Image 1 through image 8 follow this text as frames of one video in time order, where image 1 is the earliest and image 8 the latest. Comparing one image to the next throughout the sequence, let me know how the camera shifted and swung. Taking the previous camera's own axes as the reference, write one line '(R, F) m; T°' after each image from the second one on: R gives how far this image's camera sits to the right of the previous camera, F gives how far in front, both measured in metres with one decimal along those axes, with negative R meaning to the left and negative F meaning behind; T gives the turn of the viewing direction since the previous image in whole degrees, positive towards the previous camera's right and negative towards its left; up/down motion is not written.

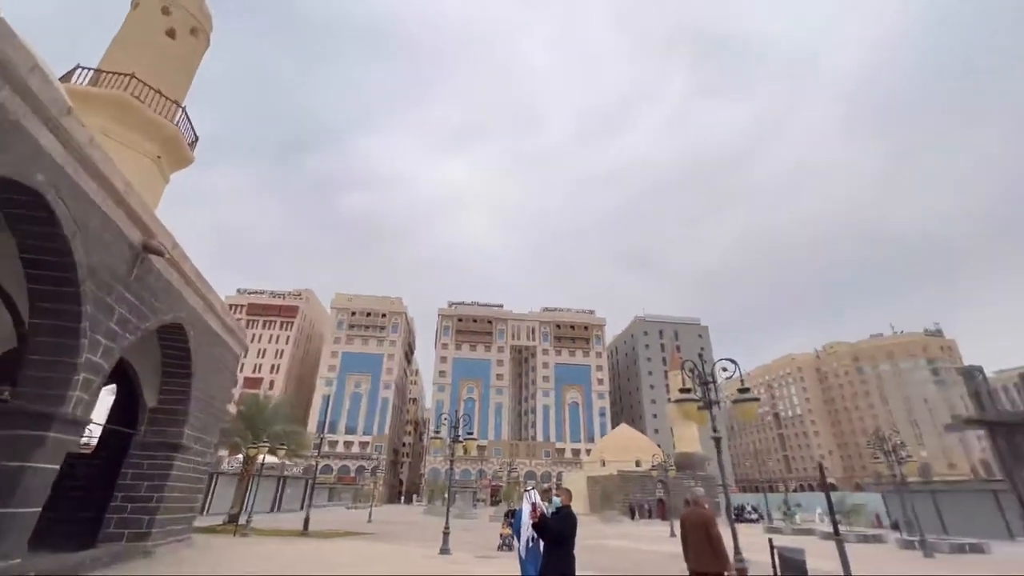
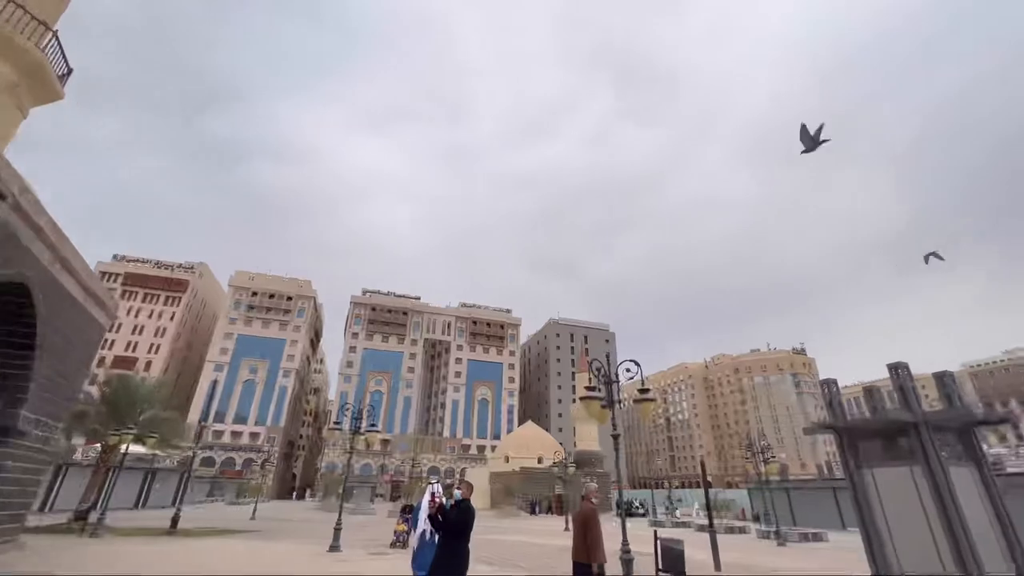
(0.0, +0.1) m; +10°
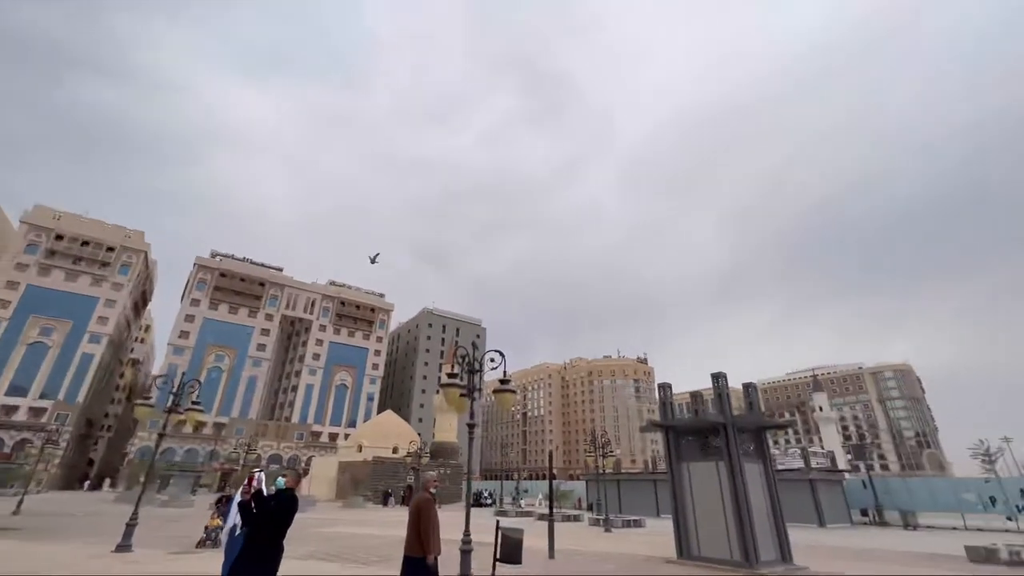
(+0.1, +0.2) m; +15°
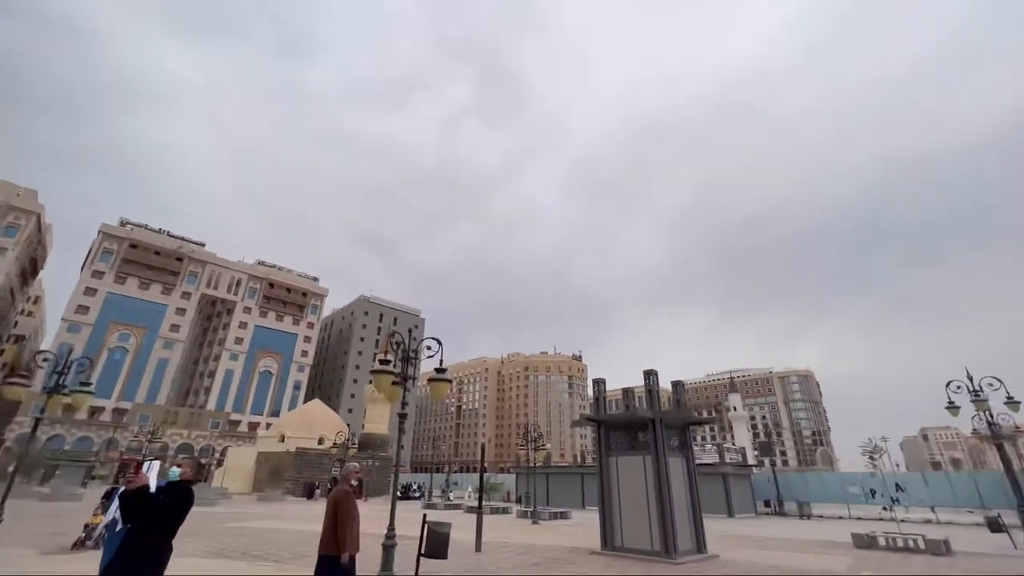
(0.0, +0.2) m; +7°
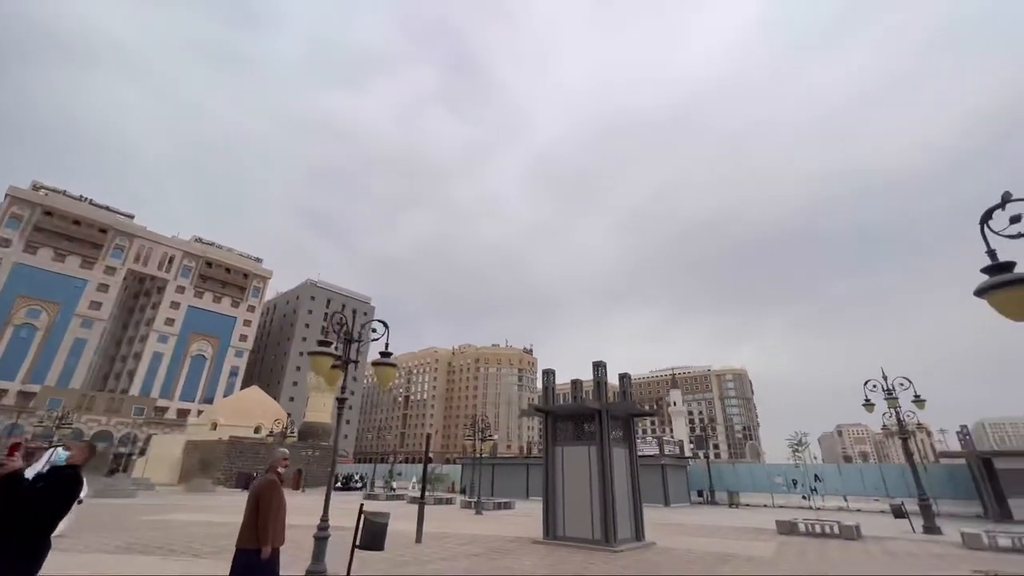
(0.0, +0.2) m; +6°
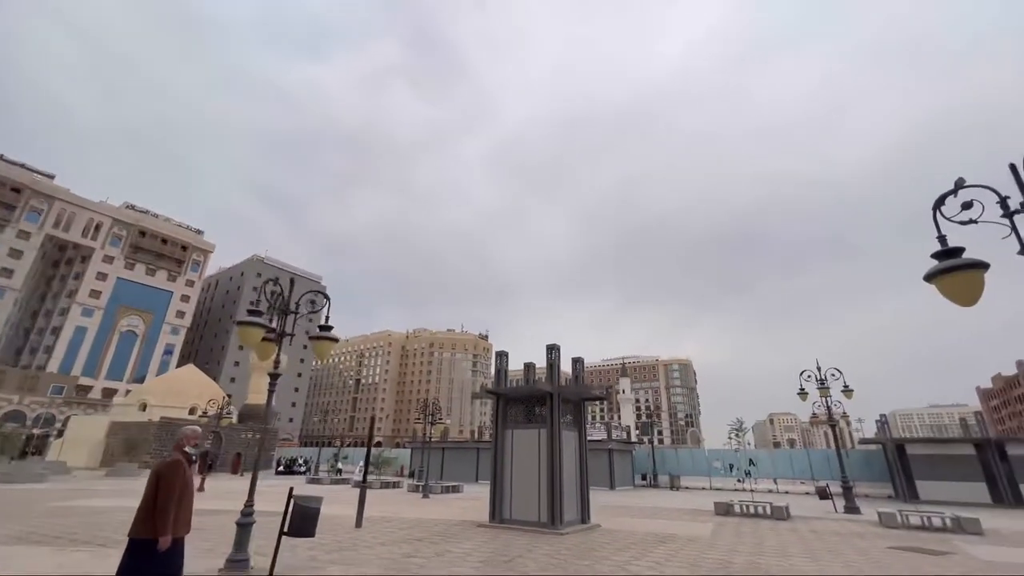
(+0.1, +0.3) m; +5°
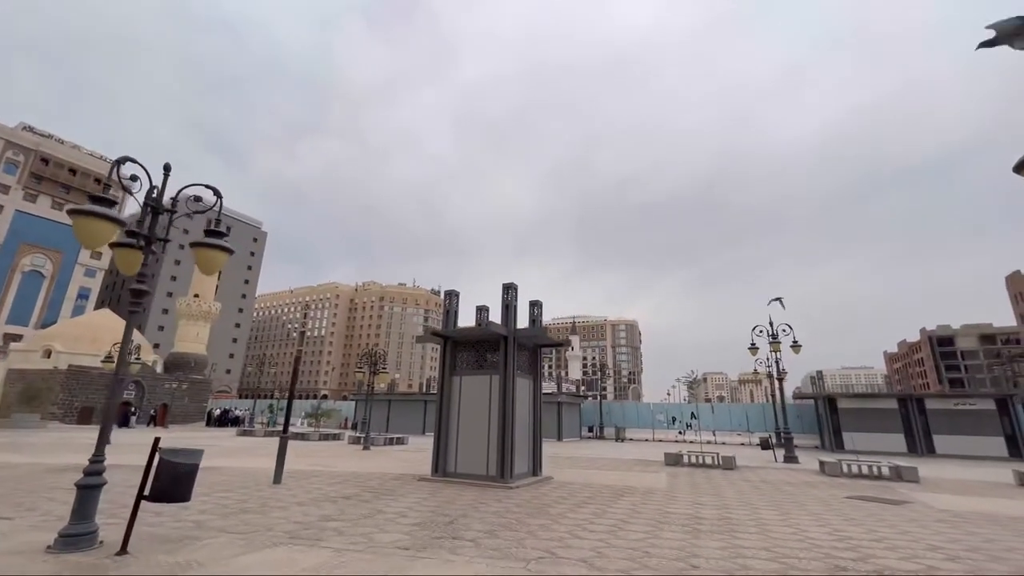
(0.0, +1.0) m; +6°
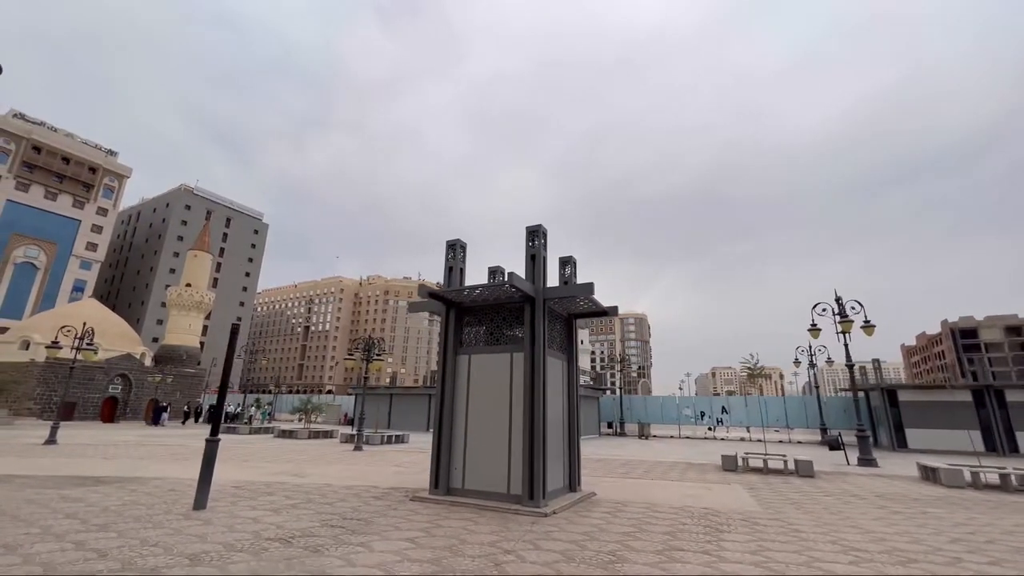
(-0.3, +2.1) m; -1°
